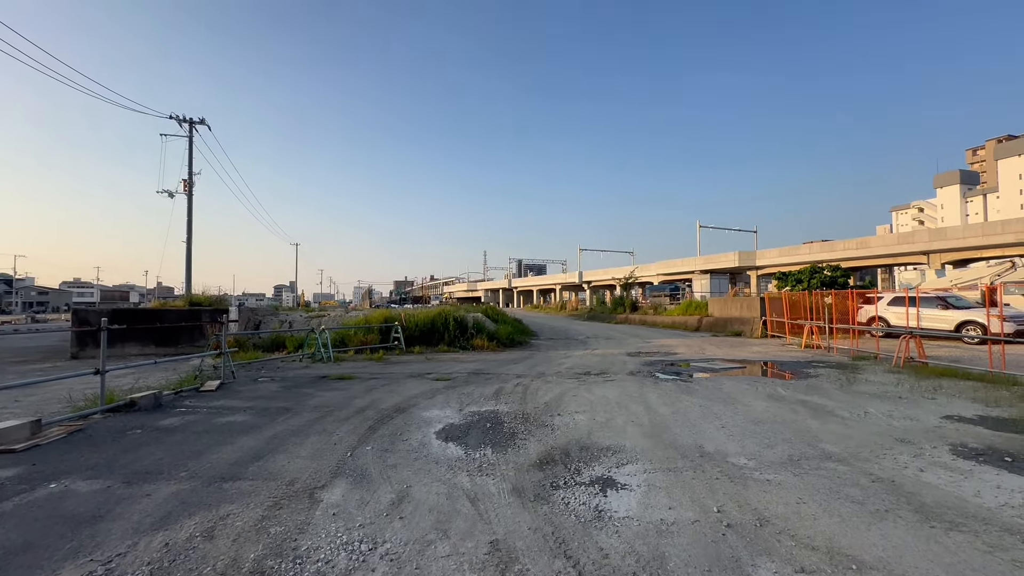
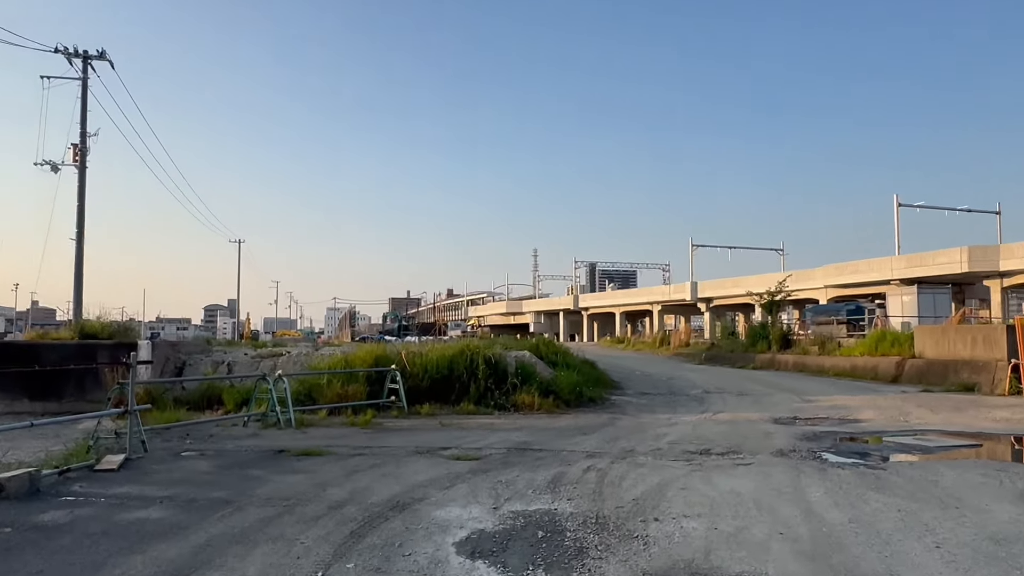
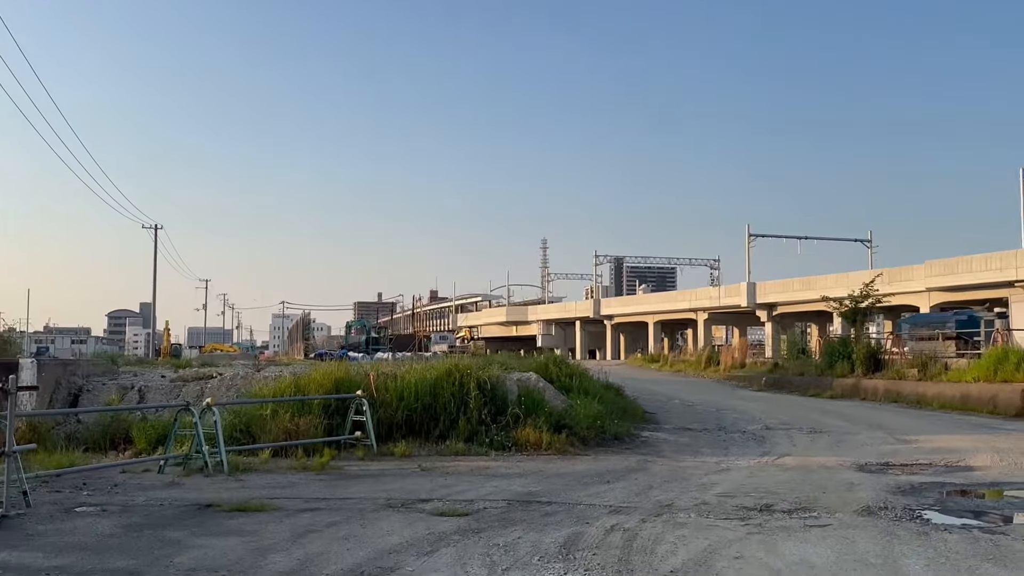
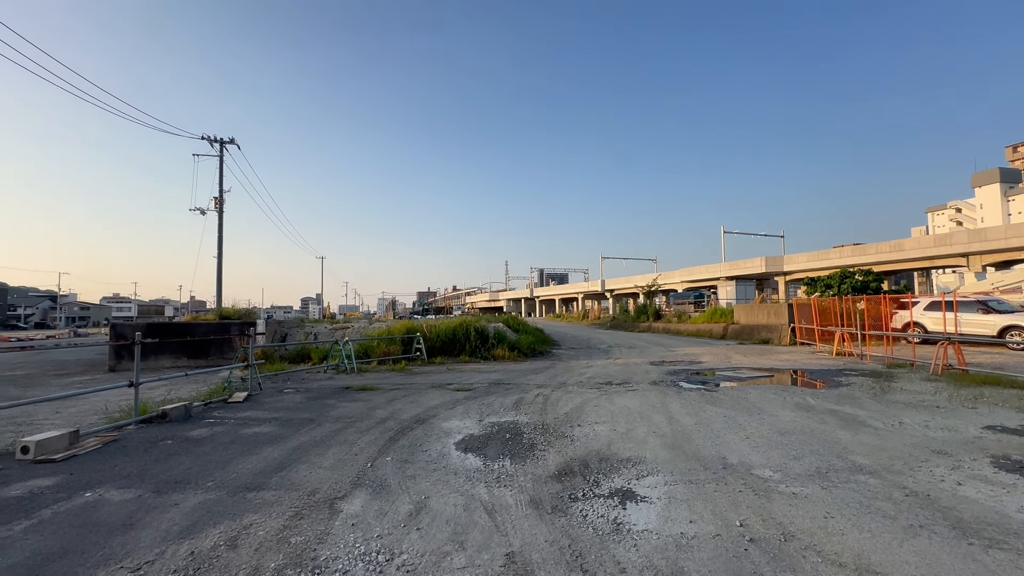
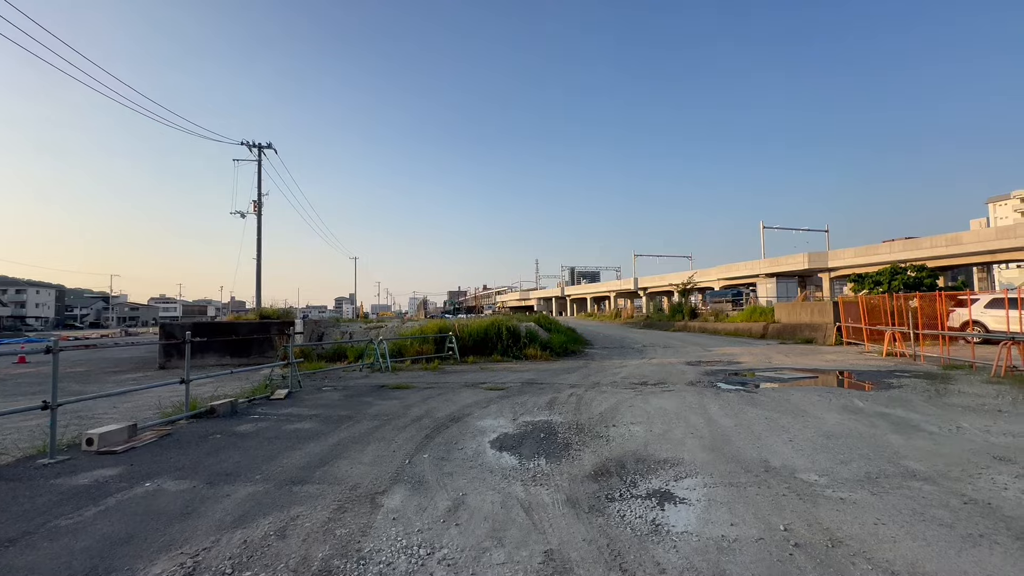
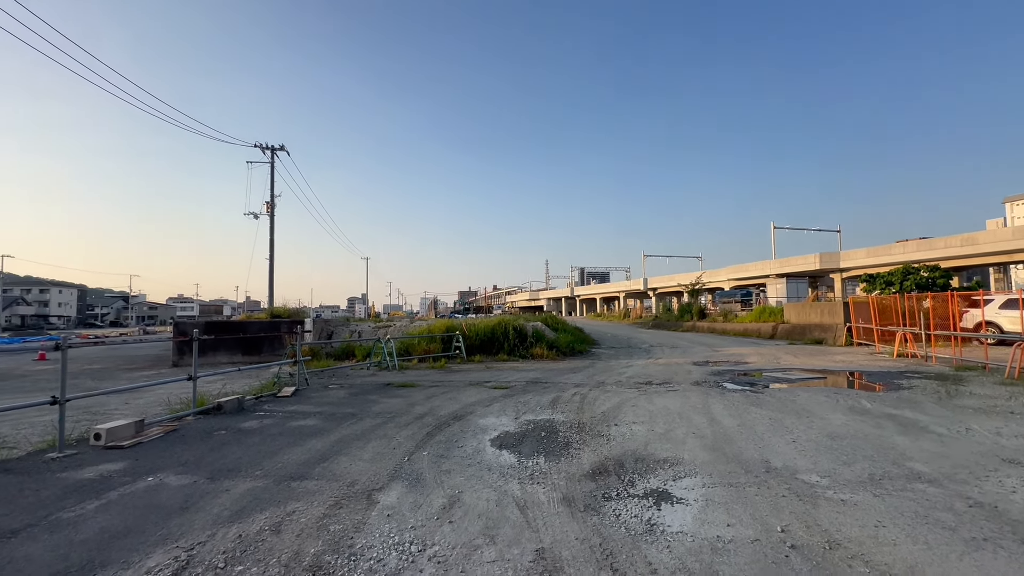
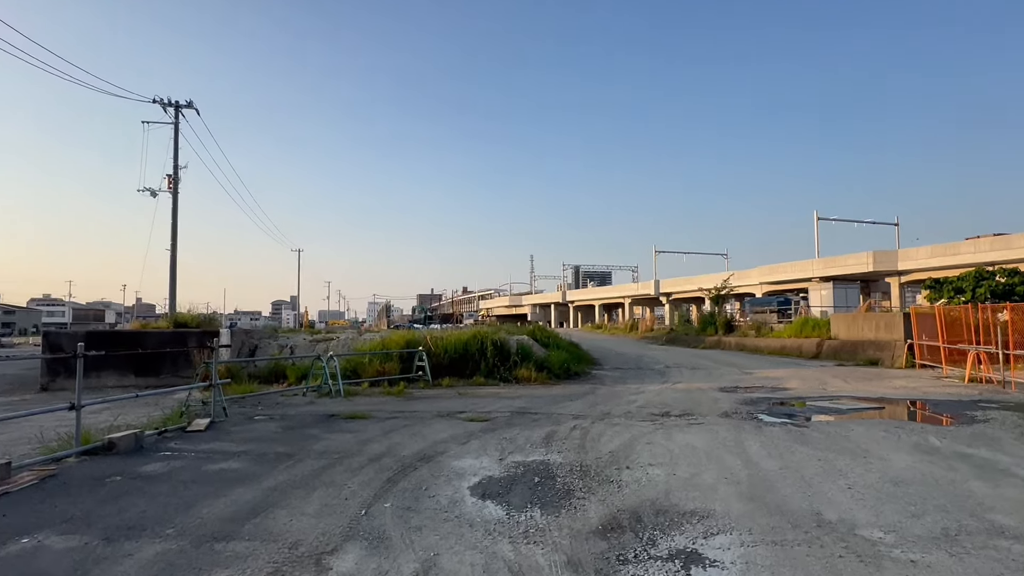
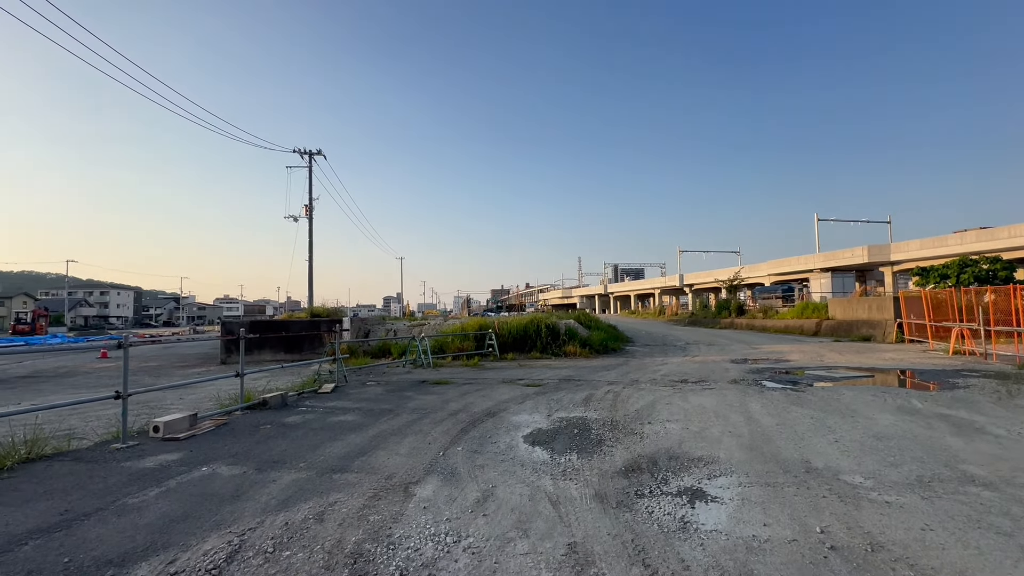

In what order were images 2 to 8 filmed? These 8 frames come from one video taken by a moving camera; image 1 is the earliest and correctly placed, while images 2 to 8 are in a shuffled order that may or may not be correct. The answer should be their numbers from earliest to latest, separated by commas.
4, 6, 8, 5, 7, 2, 3
